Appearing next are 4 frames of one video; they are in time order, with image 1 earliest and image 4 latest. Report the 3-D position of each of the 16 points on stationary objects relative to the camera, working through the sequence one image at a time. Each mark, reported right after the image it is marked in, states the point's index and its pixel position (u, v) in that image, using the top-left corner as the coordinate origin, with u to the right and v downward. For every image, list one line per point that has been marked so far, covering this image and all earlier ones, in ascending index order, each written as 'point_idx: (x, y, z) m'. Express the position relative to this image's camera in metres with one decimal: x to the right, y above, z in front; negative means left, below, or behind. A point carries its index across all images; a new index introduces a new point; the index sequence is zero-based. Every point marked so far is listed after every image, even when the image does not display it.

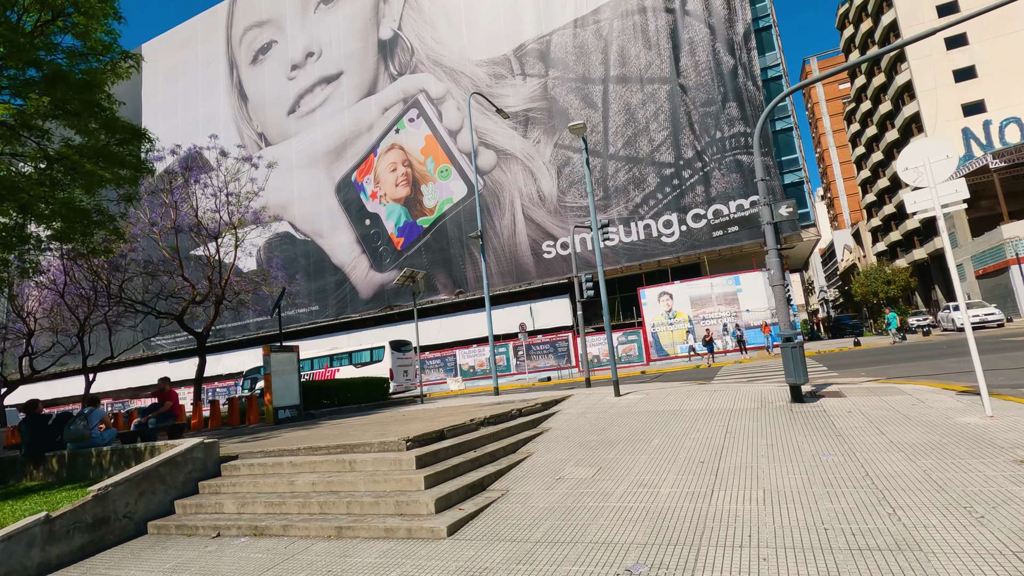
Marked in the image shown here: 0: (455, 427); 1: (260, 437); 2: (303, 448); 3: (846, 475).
0: (-0.8, -2.0, +7.5) m
1: (-4.3, -2.6, +9.0) m
2: (-2.8, -2.1, +7.1) m
3: (+3.0, -1.7, +4.8) m
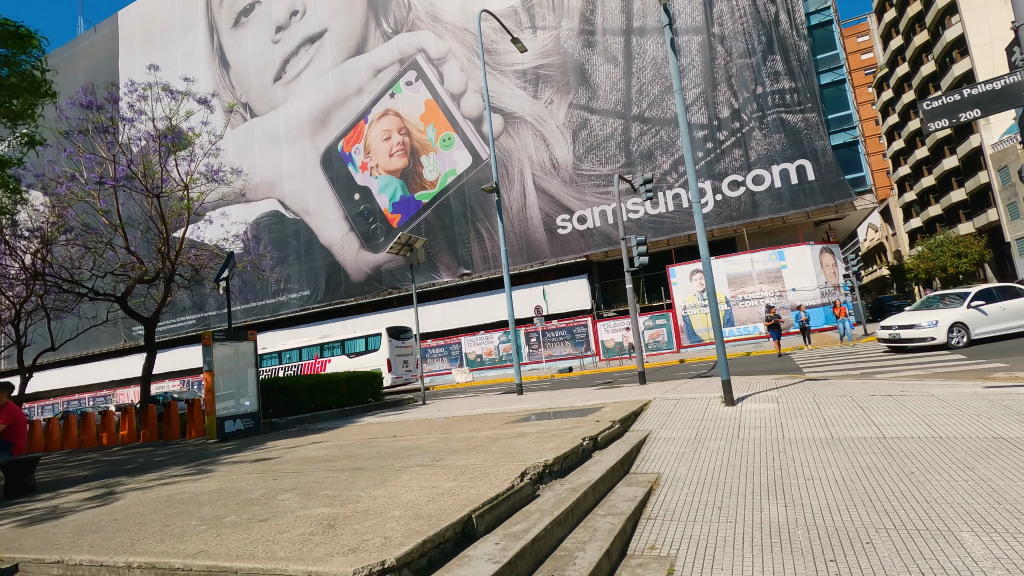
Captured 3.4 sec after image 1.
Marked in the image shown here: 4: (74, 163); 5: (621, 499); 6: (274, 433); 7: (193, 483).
0: (-0.1, -1.4, +3.4) m
1: (-3.6, -2.0, +5.0) m
2: (-2.1, -1.5, +3.0) m
3: (+3.7, -1.1, +0.7) m
4: (-13.8, +3.9, +16.7) m
5: (+0.9, -1.6, +4.2) m
6: (-5.1, -3.1, +11.4) m
7: (-3.2, -2.0, +5.4) m
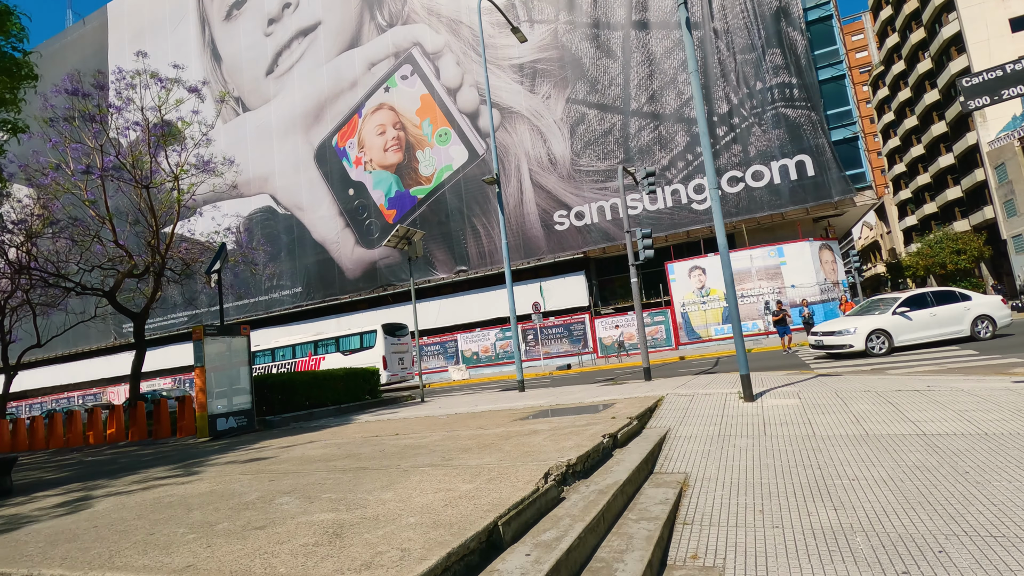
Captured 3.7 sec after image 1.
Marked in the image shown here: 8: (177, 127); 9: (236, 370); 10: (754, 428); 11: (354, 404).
0: (0.0, -1.2, +3.0) m
1: (-3.5, -1.8, +4.6) m
2: (-1.9, -1.4, +2.6) m
3: (+3.9, -1.0, +0.4) m
4: (-13.7, +4.1, +16.2) m
5: (+1.0, -1.5, +3.8) m
6: (-5.0, -2.9, +11.0) m
7: (-3.1, -1.8, +5.0) m
8: (-10.1, +4.9, +16.1) m
9: (-5.8, -1.7, +11.3) m
10: (+2.6, -1.5, +5.6) m
11: (-4.2, -3.1, +14.2) m
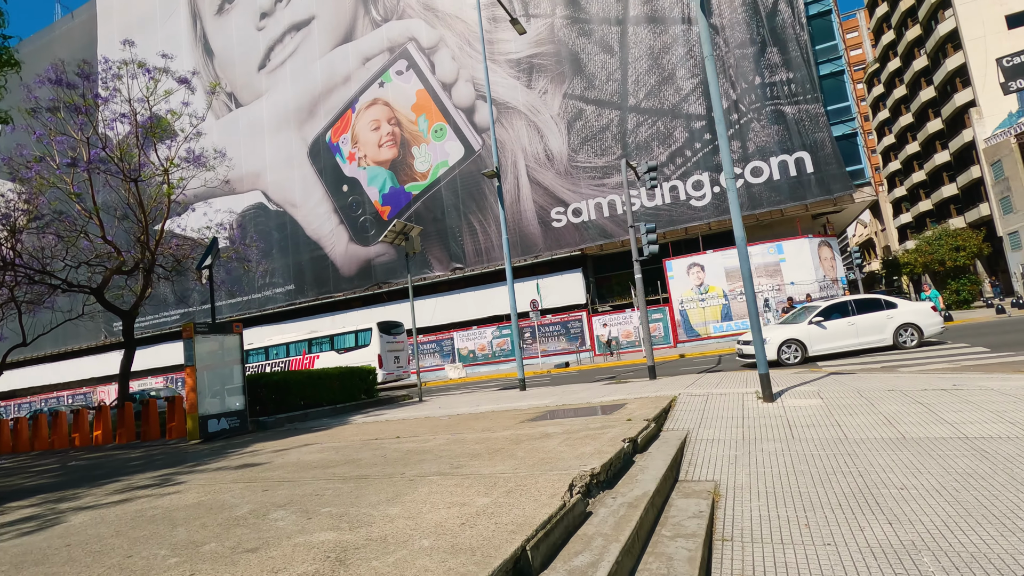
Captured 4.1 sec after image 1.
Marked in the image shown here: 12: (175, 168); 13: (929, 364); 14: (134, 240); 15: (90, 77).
0: (+0.2, -1.2, +2.7) m
1: (-3.4, -1.8, +4.2) m
2: (-1.8, -1.4, +2.3) m
3: (+4.0, -1.0, +0.1) m
4: (-13.8, +4.2, +15.7) m
5: (+1.1, -1.5, +3.5) m
6: (-5.0, -2.9, +10.6) m
7: (-3.0, -1.8, +4.6) m
8: (-10.1, +4.9, +15.6) m
9: (-5.7, -1.6, +10.9) m
10: (+2.7, -1.4, +5.3) m
11: (-4.2, -3.0, +13.8) m
12: (-10.2, +3.7, +16.2) m
13: (+8.2, -1.5, +10.5) m
14: (-11.9, +1.5, +16.7) m
15: (-11.5, +5.7, +14.5) m
